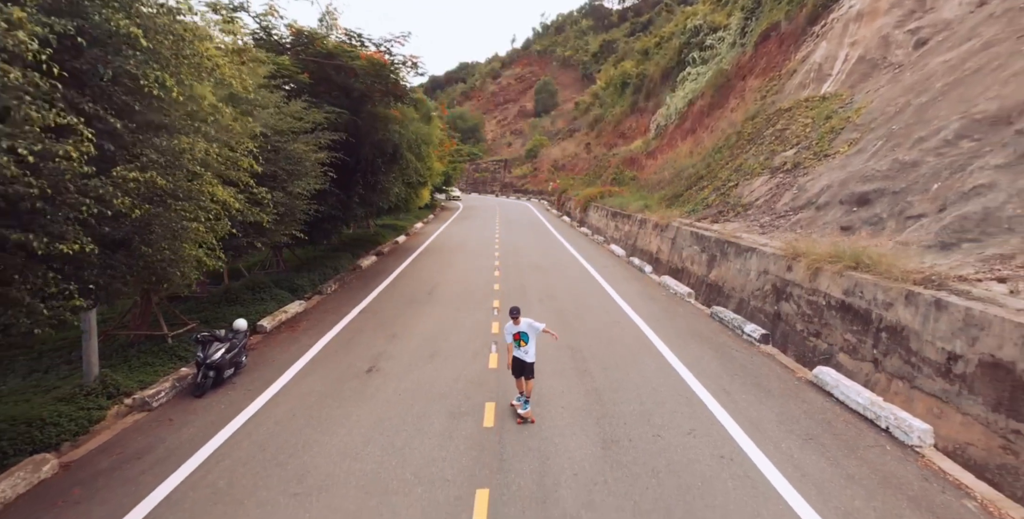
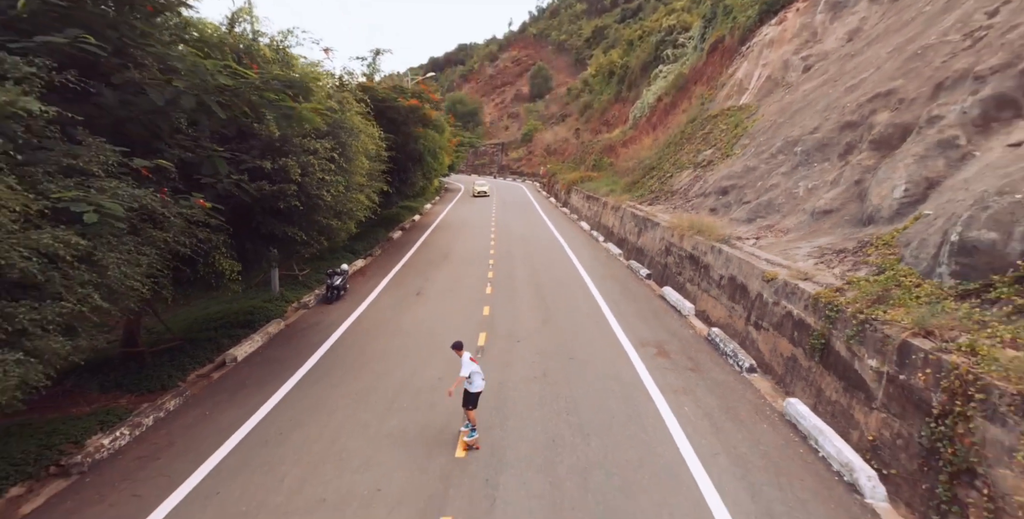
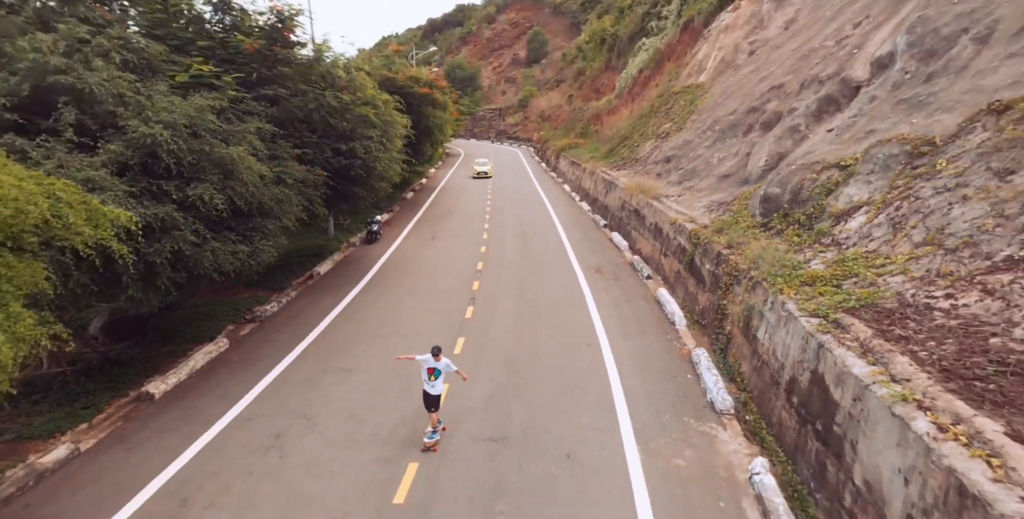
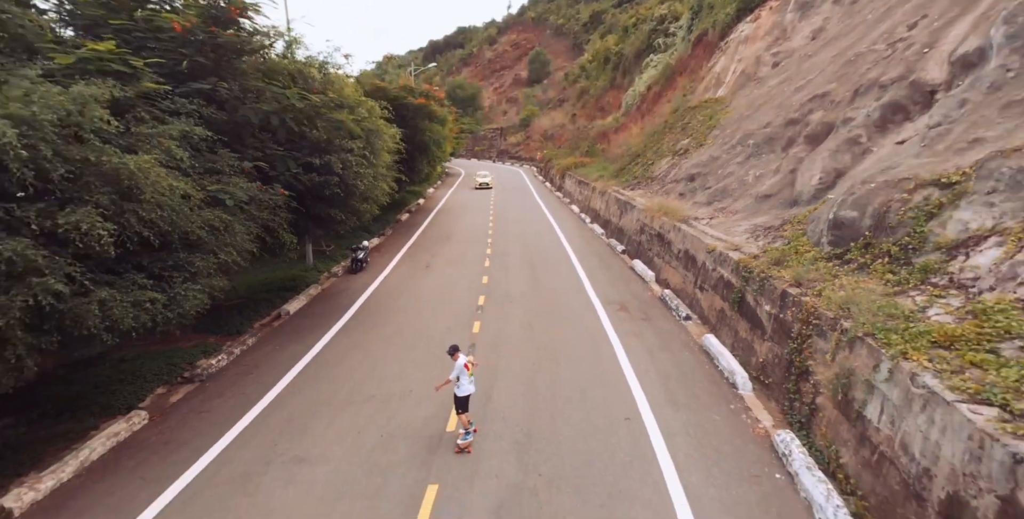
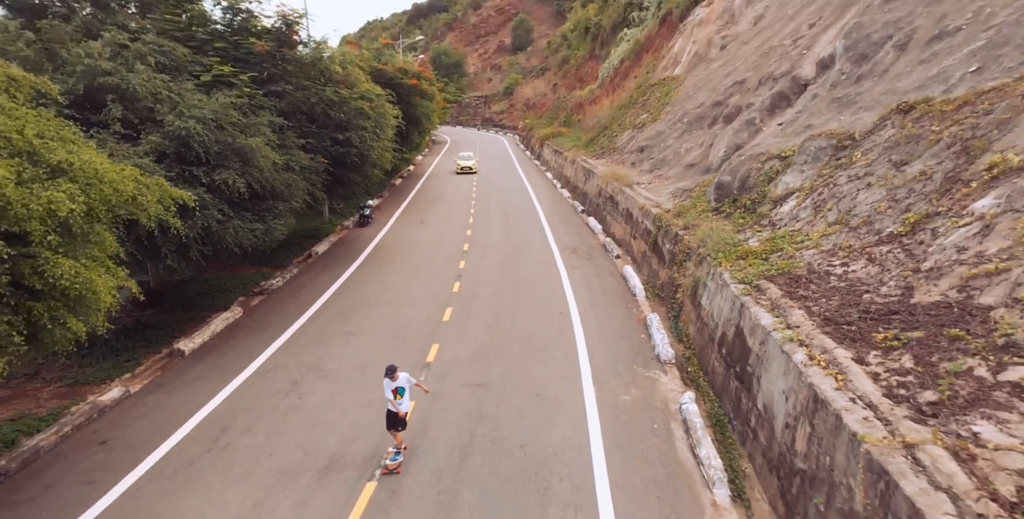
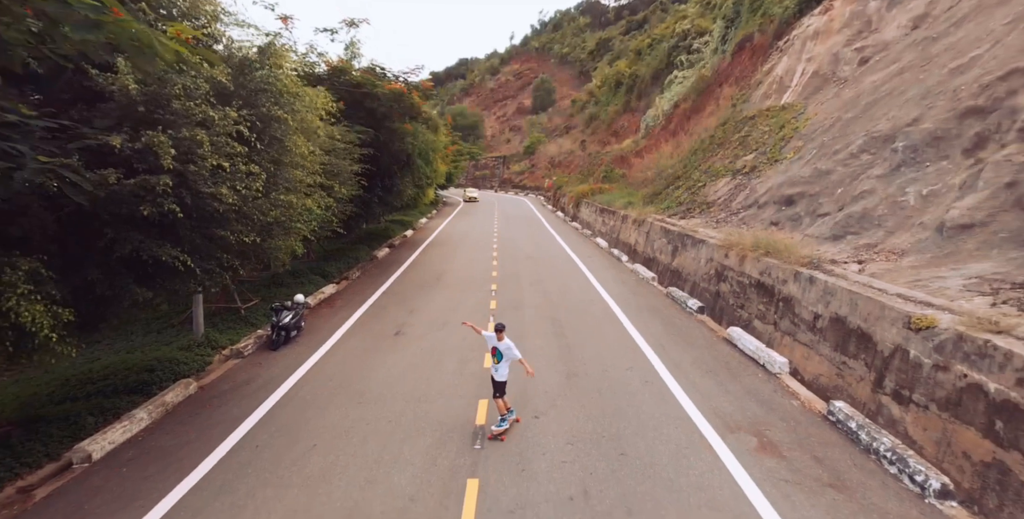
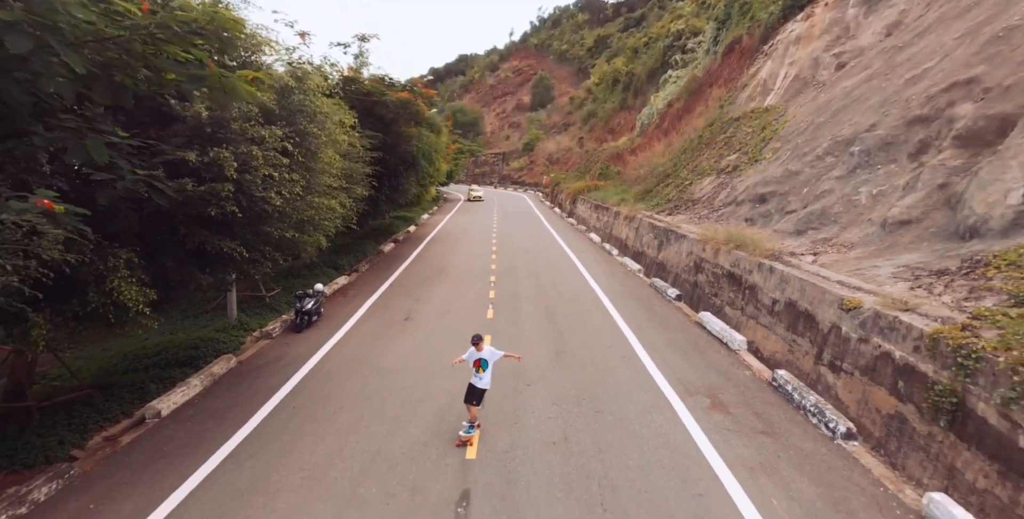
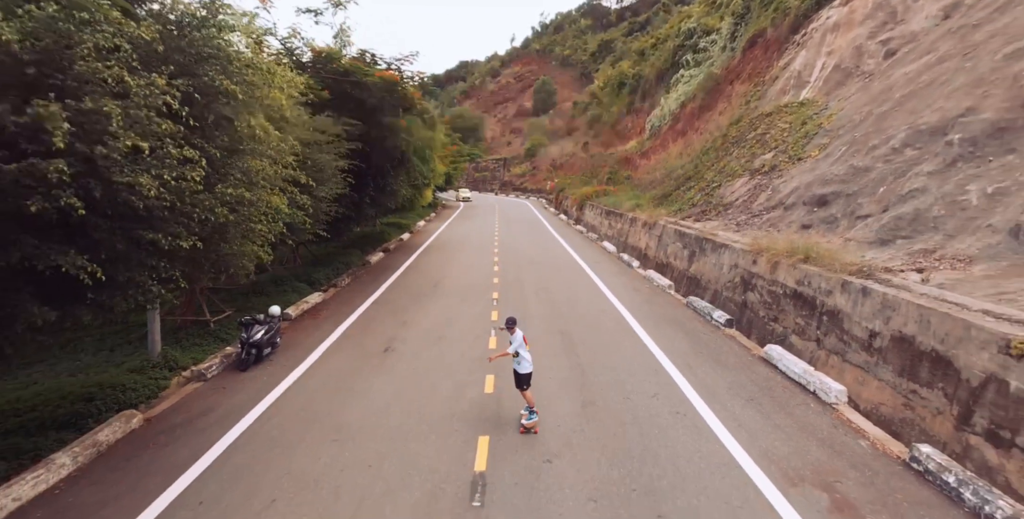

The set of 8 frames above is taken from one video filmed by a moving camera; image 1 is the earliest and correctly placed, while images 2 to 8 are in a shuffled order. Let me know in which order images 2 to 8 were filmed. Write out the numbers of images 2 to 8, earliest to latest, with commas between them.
8, 6, 7, 2, 4, 3, 5
